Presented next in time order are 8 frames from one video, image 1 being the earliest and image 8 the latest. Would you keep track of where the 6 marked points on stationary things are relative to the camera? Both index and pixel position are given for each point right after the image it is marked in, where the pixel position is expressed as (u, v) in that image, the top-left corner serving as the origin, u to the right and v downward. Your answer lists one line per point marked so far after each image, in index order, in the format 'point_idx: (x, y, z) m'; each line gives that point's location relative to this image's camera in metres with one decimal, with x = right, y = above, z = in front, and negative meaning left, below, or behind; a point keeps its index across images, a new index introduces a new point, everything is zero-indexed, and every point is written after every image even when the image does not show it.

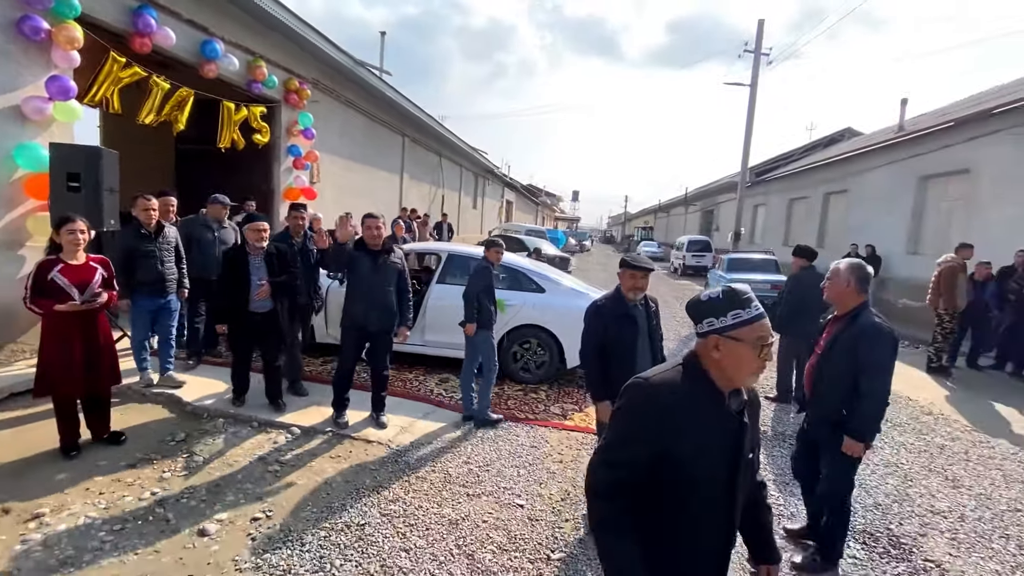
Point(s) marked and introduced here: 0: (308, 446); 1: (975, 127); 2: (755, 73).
0: (-1.7, -1.3, +4.0) m
1: (+9.5, +3.3, +10.0) m
2: (+8.7, +7.7, +17.4) m
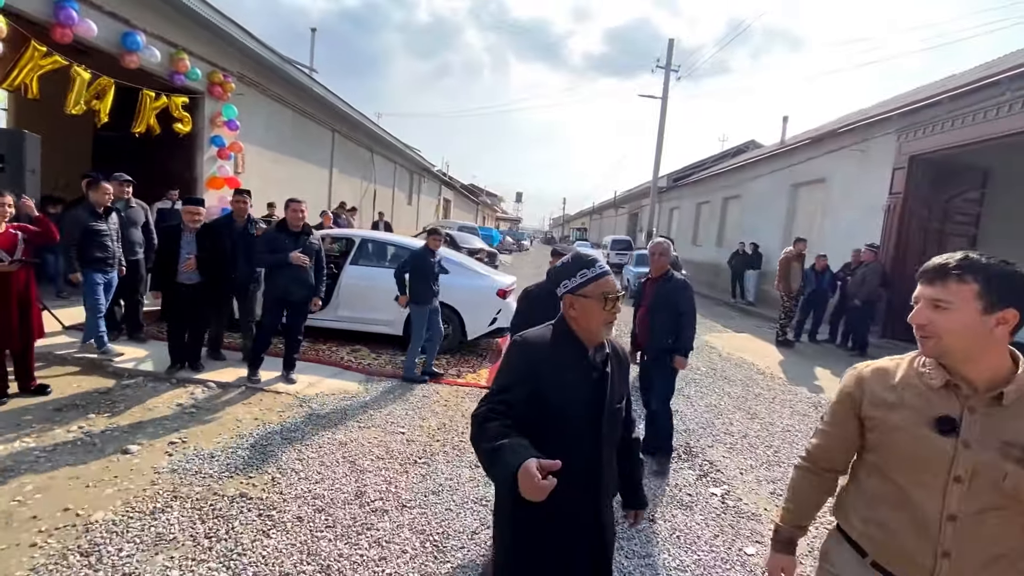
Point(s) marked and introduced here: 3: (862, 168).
0: (-2.8, -1.0, +4.6) m
1: (+7.8, +3.5, +11.8) m
2: (+6.1, +7.9, +19.1) m
3: (+7.7, +2.6, +10.6) m
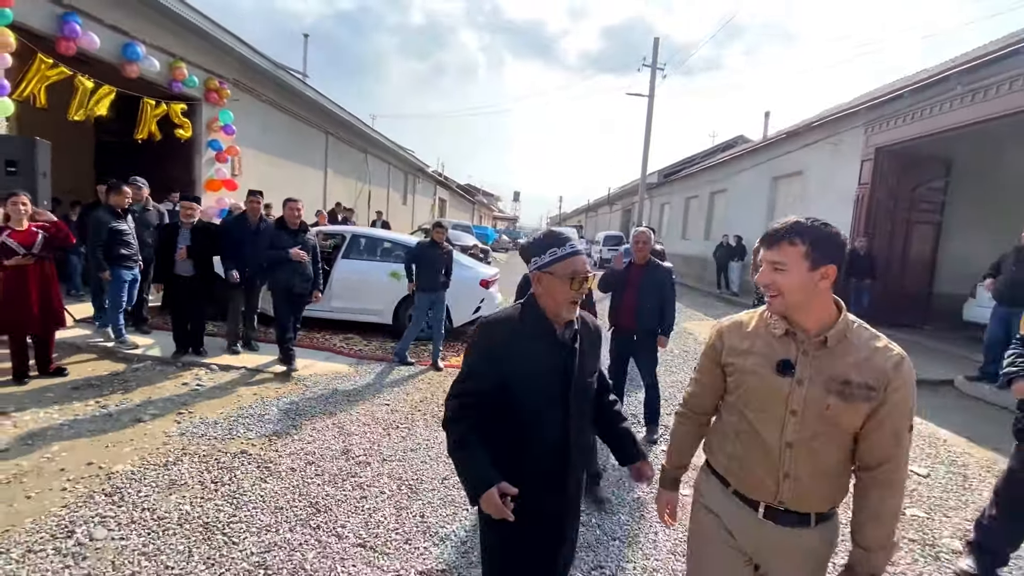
0: (-3.0, -0.9, +5.0) m
1: (+7.4, +3.8, +12.2) m
2: (+5.7, +8.2, +19.5) m
3: (+7.4, +2.9, +11.1) m
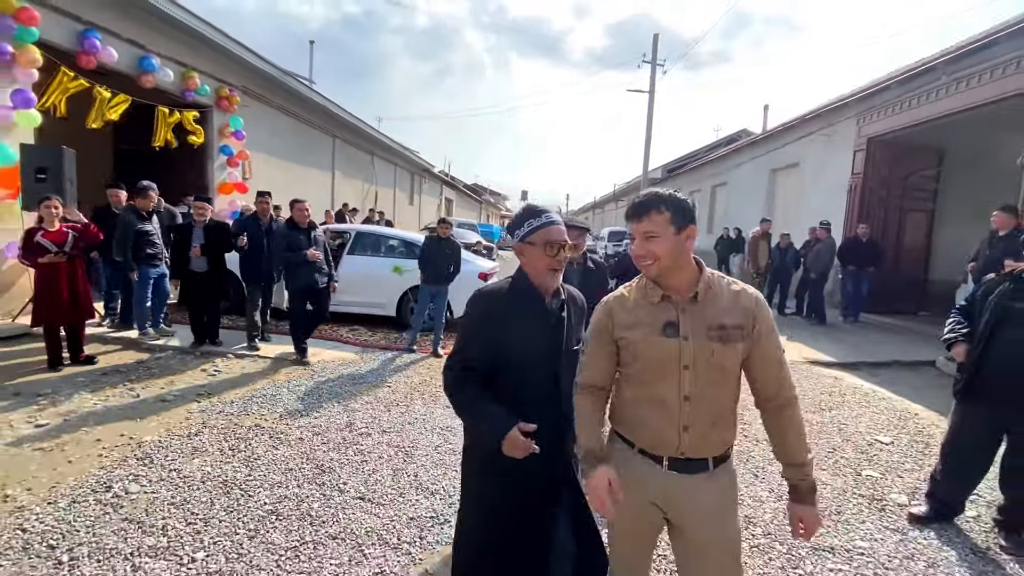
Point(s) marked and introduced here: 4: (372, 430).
0: (-3.1, -0.9, +5.4) m
1: (+7.4, +4.1, +12.4) m
2: (+5.7, +8.4, +19.7) m
3: (+7.4, +3.2, +11.2) m
4: (-1.1, -1.1, +3.8) m
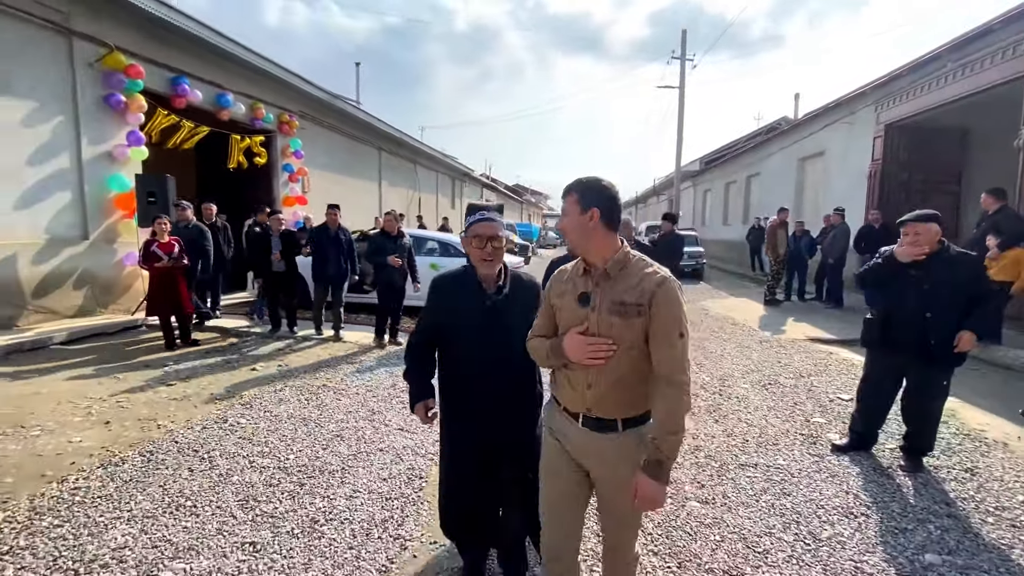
0: (-2.8, -0.8, +6.6) m
1: (+8.2, +4.4, +12.6) m
2: (+7.1, +8.7, +20.0) m
3: (+8.0, +3.5, +11.4) m
4: (-1.0, -1.0, +4.8) m
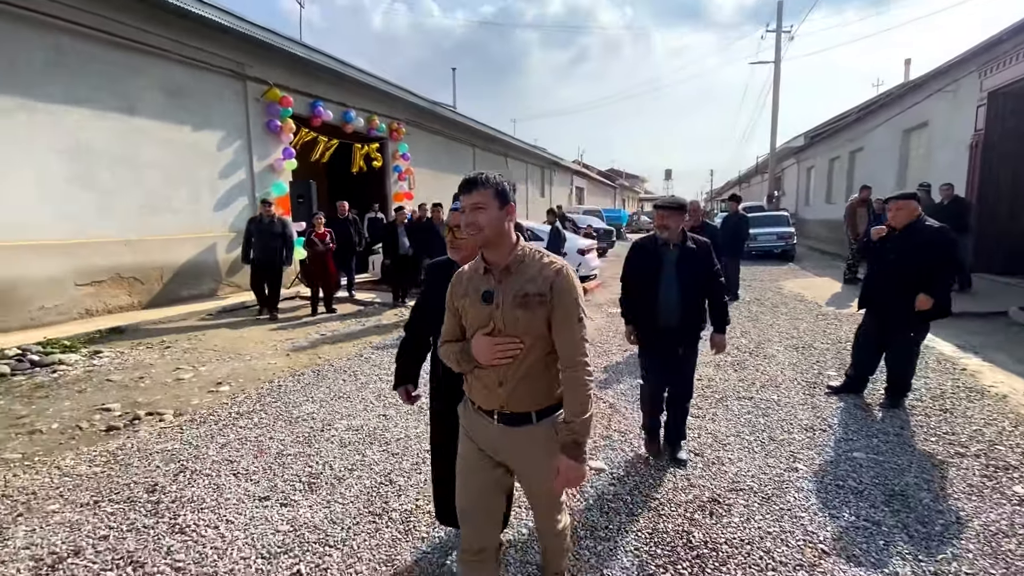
0: (-1.7, -0.4, +8.3) m
1: (+10.2, +4.9, +11.8) m
2: (+10.6, +9.4, +19.2) m
3: (+9.9, +4.0, +10.8) m
4: (-0.3, -0.7, +6.2) m
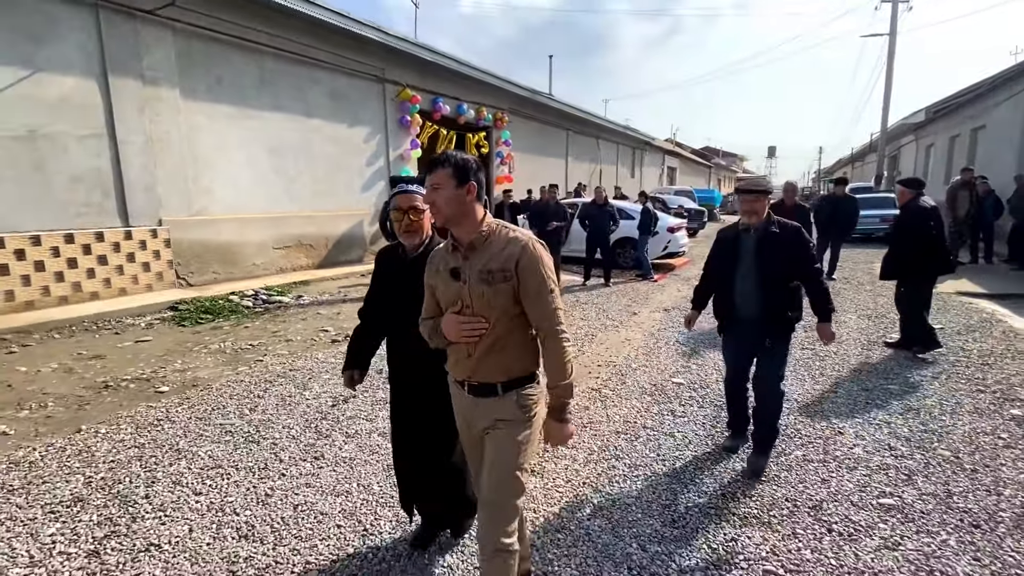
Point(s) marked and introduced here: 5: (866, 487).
0: (+0.2, +0.2, +9.8) m
1: (+12.6, +5.2, +11.0) m
2: (+14.4, +10.0, +18.0) m
3: (+12.1, +4.3, +10.0) m
4: (+1.2, -0.2, +7.4) m
5: (+2.0, -1.1, +2.8) m
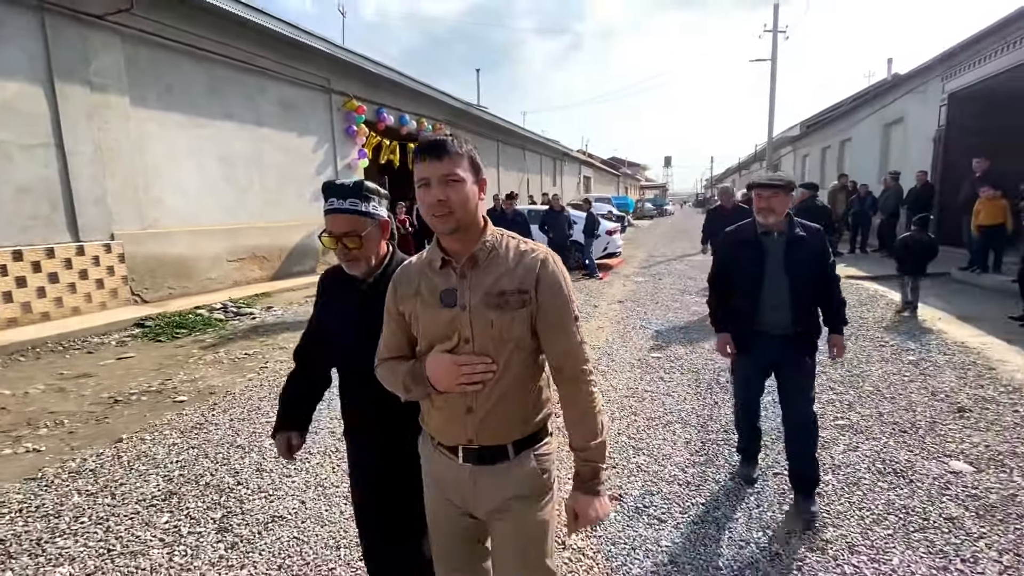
0: (-0.7, +0.1, +10.3) m
1: (+11.1, +5.7, +13.7) m
2: (+11.4, +10.4, +21.0) m
3: (+10.8, +4.8, +12.6) m
4: (+0.7, -0.2, +8.2) m
5: (+2.4, -1.0, +3.7) m
